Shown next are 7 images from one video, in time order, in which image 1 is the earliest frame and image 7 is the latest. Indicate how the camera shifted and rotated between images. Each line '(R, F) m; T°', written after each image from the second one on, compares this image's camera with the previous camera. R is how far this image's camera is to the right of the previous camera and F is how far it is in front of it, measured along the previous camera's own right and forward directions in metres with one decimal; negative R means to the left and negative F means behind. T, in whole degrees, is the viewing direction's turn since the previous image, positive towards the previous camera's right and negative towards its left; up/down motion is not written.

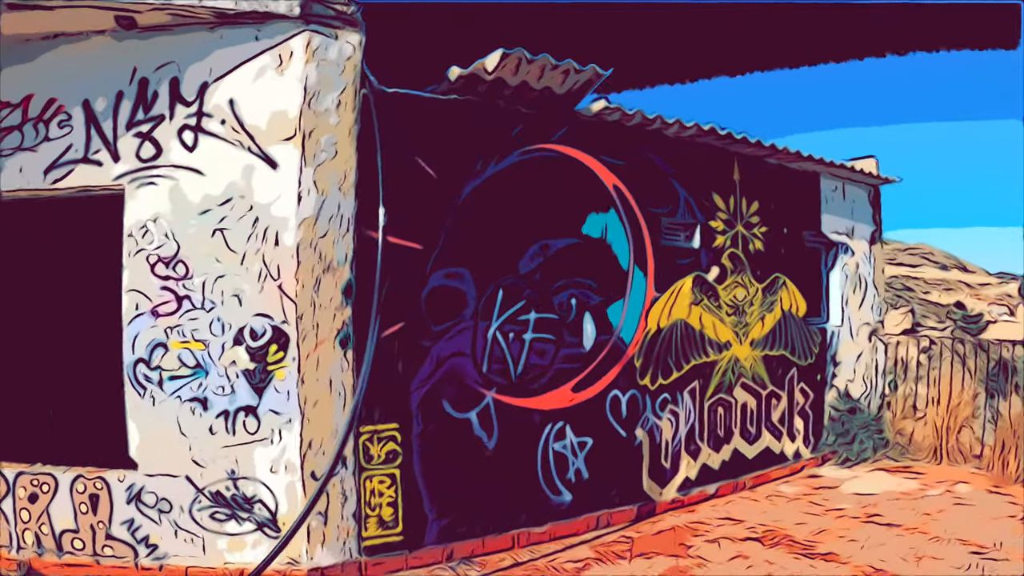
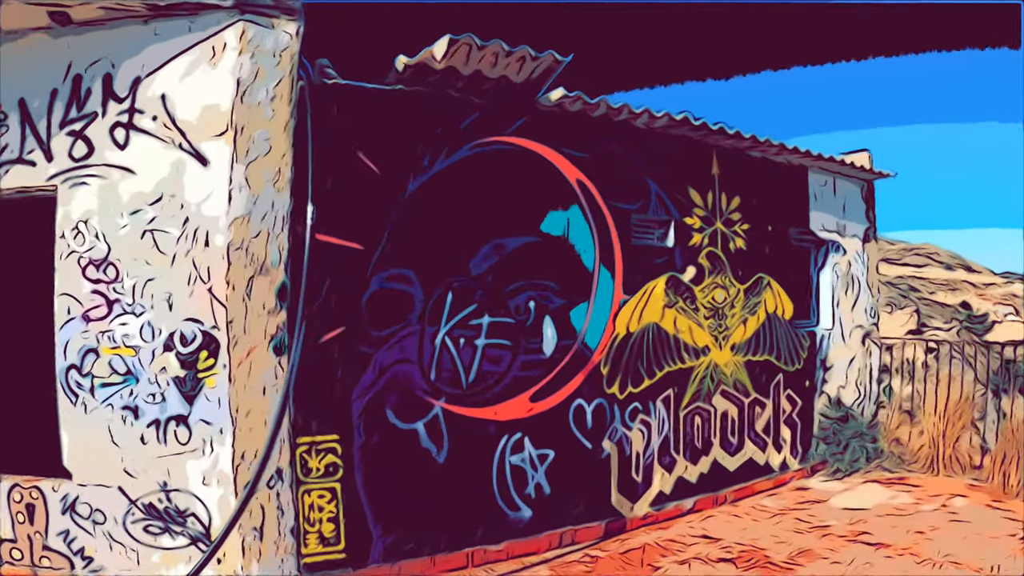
(+0.7, +0.3) m; -1°
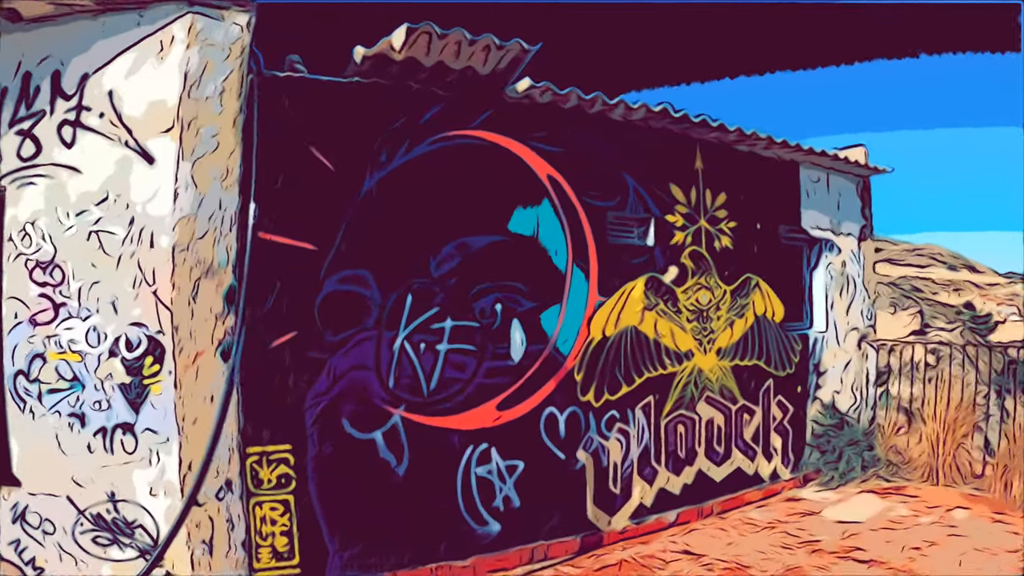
(+0.5, +0.2) m; -1°
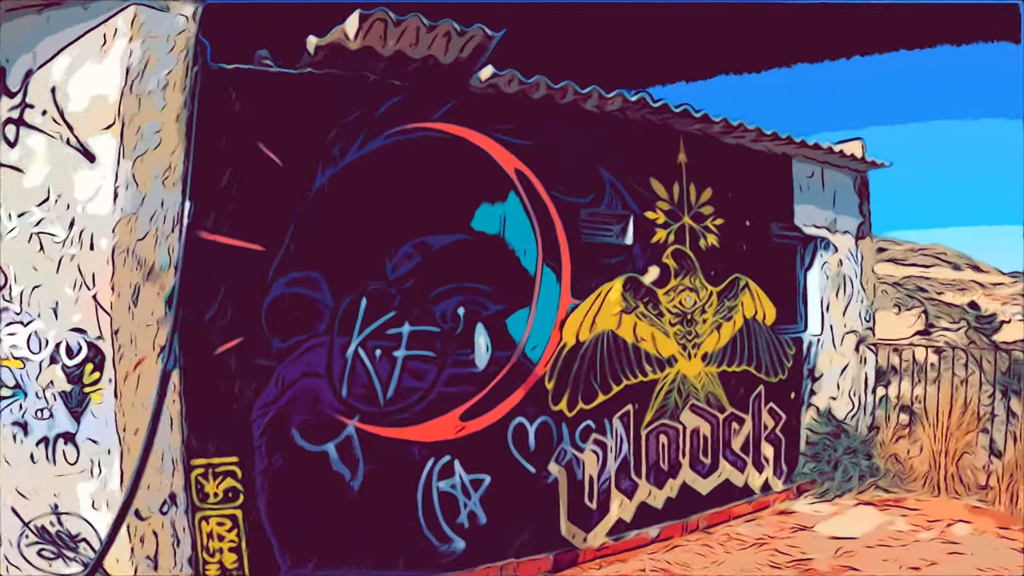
(+0.5, +0.3) m; -1°
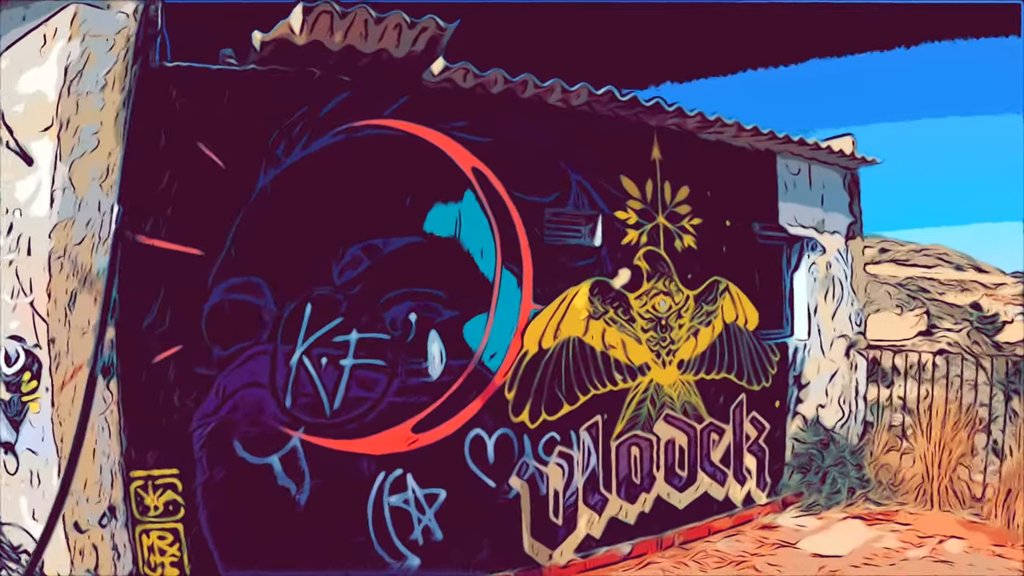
(+0.6, +0.2) m; -1°
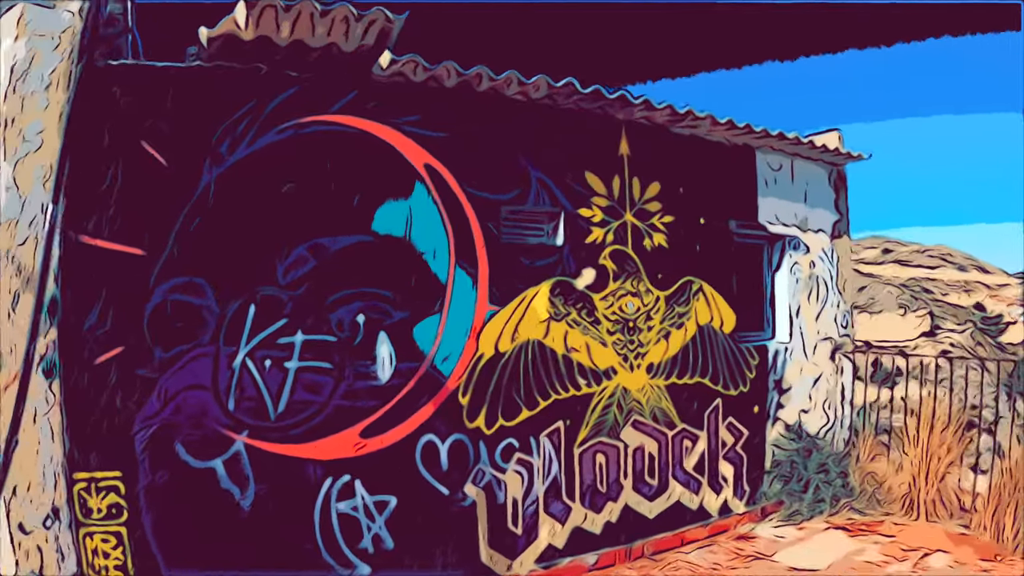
(+0.7, +0.2) m; -2°
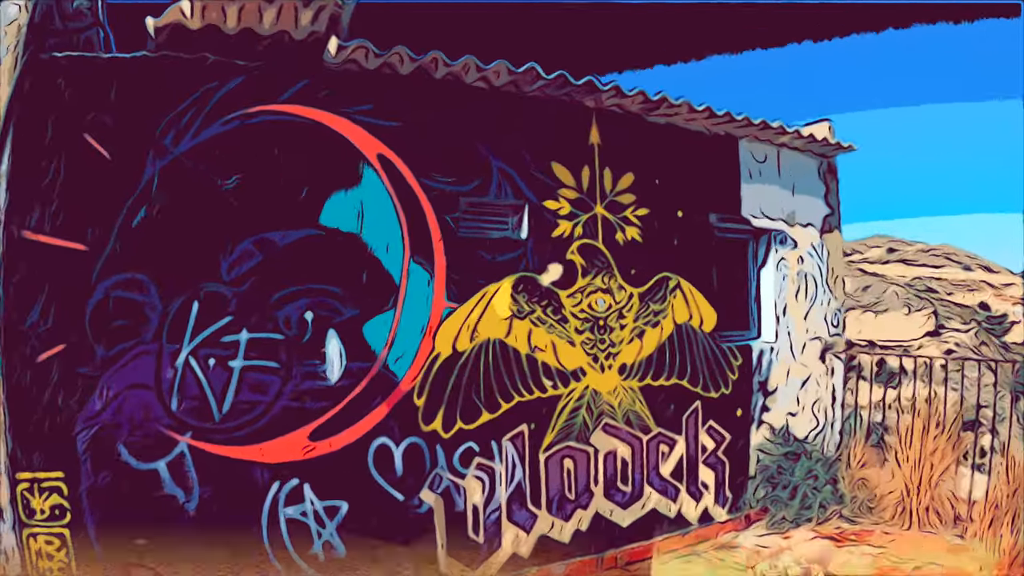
(+0.6, +0.2) m; -2°
